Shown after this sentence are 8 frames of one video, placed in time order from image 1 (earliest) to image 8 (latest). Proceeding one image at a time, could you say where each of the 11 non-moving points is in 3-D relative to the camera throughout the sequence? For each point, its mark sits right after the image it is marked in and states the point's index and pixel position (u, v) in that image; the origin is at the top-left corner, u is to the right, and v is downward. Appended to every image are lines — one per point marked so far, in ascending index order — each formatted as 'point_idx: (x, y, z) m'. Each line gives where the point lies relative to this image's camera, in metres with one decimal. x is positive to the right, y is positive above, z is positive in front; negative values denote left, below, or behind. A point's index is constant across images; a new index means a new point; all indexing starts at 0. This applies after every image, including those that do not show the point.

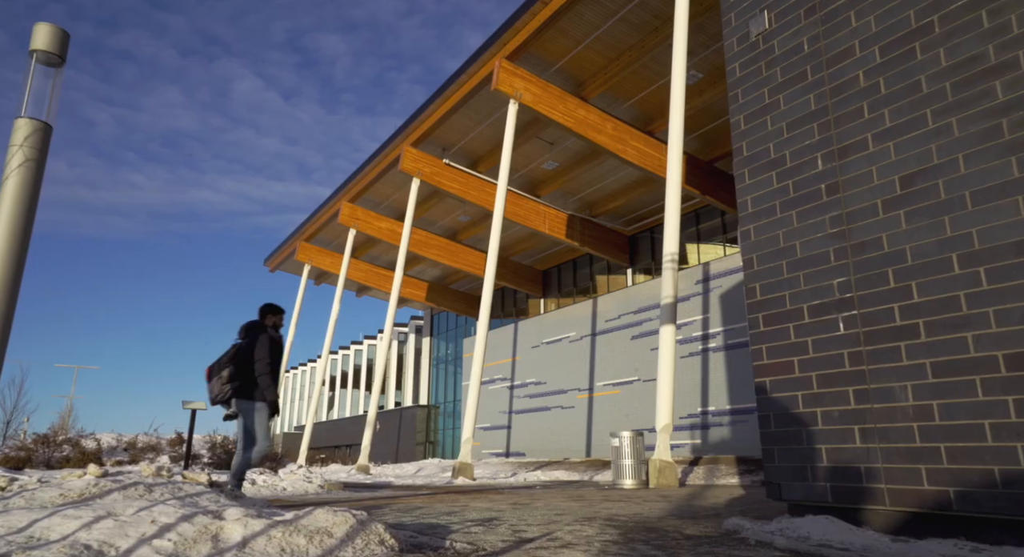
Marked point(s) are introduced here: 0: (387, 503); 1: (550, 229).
0: (-1.0, -1.8, +5.2) m
1: (+1.2, +1.5, +19.5) m
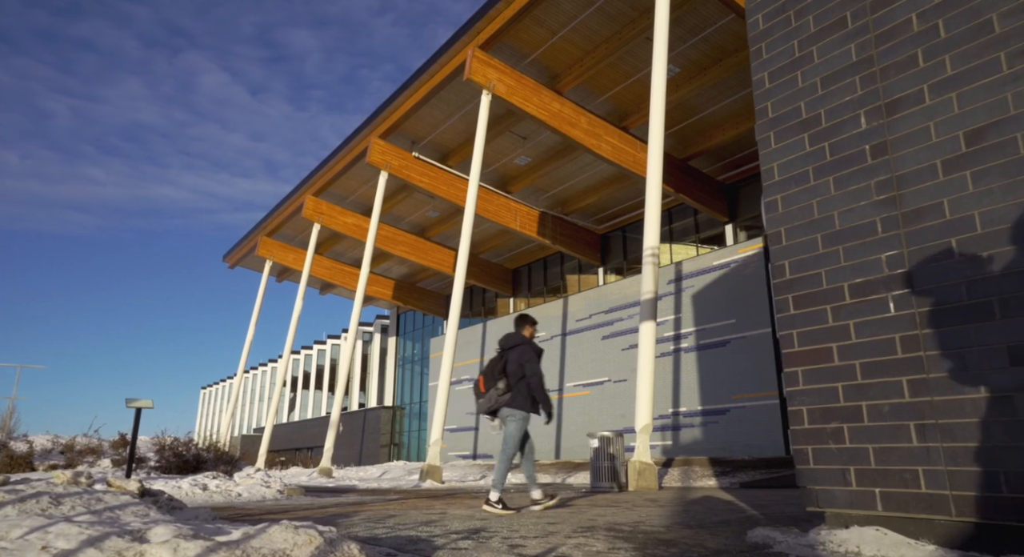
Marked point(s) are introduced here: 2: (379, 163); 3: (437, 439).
0: (-1.2, -1.7, +4.7) m
1: (+0.3, +1.6, +19.1) m
2: (-3.6, +3.1, +17.3) m
3: (-1.5, -3.3, +13.2) m
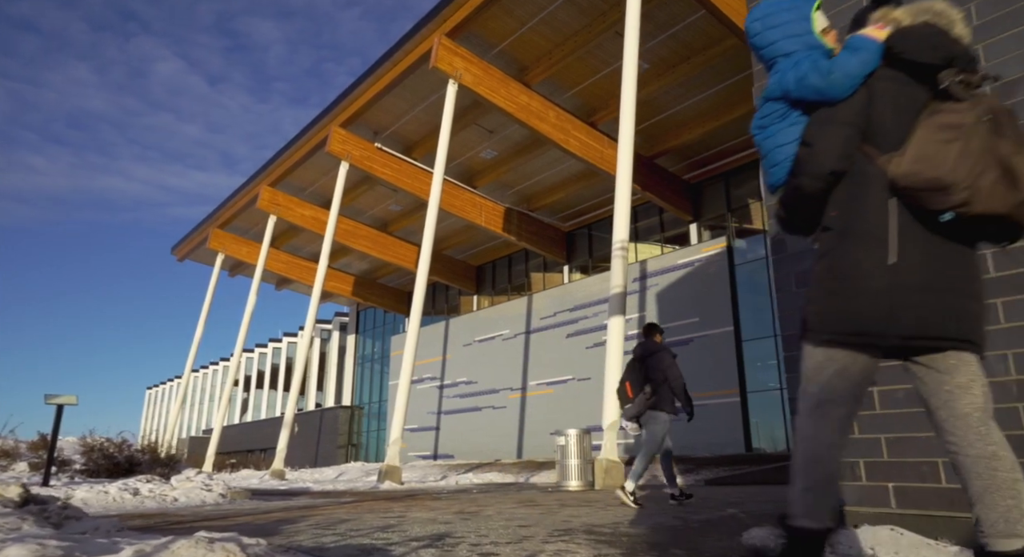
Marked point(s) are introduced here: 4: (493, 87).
0: (-1.4, -1.6, +4.3) m
1: (-0.7, +1.7, +18.8) m
2: (-4.5, +3.2, +16.8) m
3: (-2.3, -3.1, +12.7) m
4: (-0.4, +4.2, +14.3) m
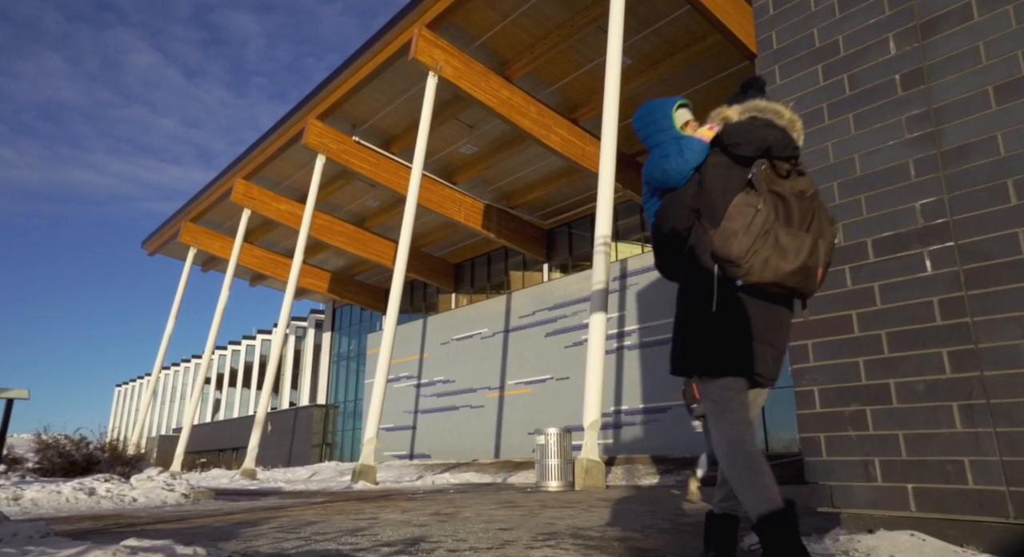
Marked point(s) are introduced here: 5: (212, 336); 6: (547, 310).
0: (-1.5, -1.5, +4.0) m
1: (-1.3, +1.8, +18.5) m
2: (-5.0, +3.3, +16.4) m
3: (-2.7, -3.0, +12.4) m
4: (-0.8, +4.3, +14.1) m
5: (-9.2, -1.8, +19.8) m
6: (+1.0, -0.9, +19.1) m
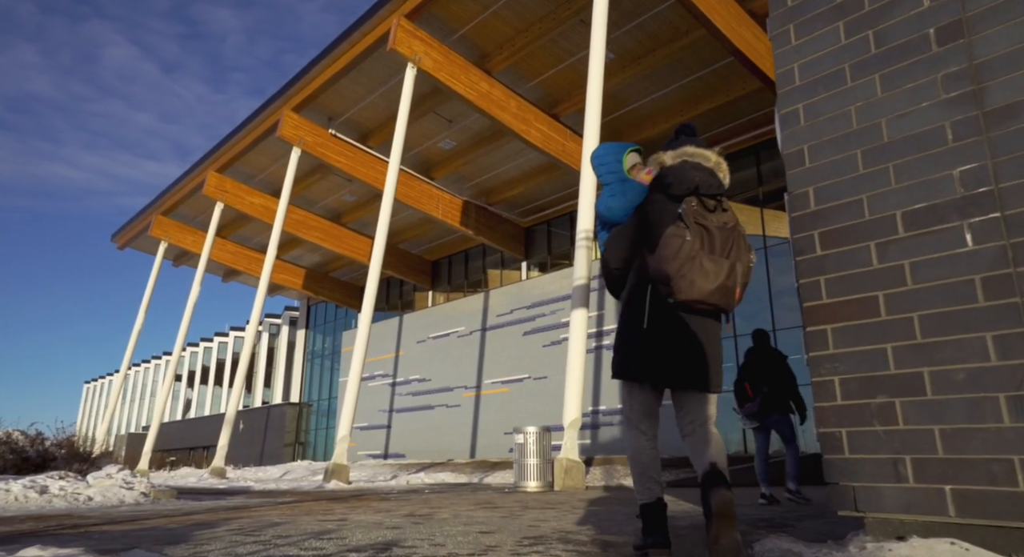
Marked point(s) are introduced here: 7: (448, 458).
0: (-1.6, -1.4, +3.7) m
1: (-1.9, +1.8, +18.2) m
2: (-5.5, +3.5, +16.0) m
3: (-3.1, -2.9, +12.1) m
4: (-1.2, +4.4, +13.8) m
5: (-9.9, -1.6, +19.3) m
6: (+0.4, -0.9, +18.9) m
7: (-2.0, -5.5, +19.8) m
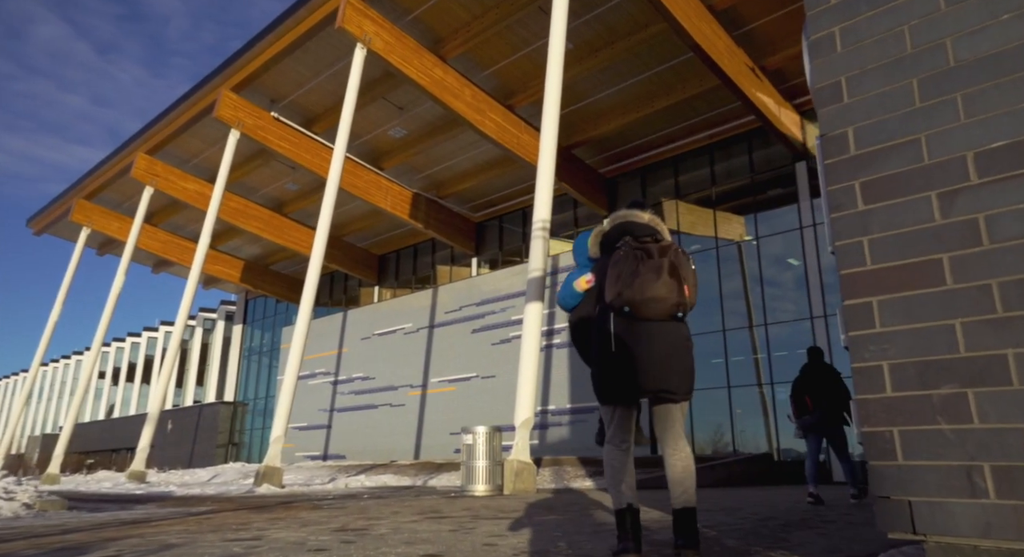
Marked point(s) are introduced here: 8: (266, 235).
0: (-1.9, -1.2, +3.1) m
1: (-3.2, +2.0, +17.5) m
2: (-6.6, +3.7, +15.0) m
3: (-4.1, -2.8, +11.3) m
4: (-2.2, +4.5, +13.2) m
5: (-11.3, -1.3, +17.9) m
6: (-1.1, -0.8, +18.4) m
7: (-3.6, -5.3, +19.1) m
8: (-7.5, +1.3, +19.6) m
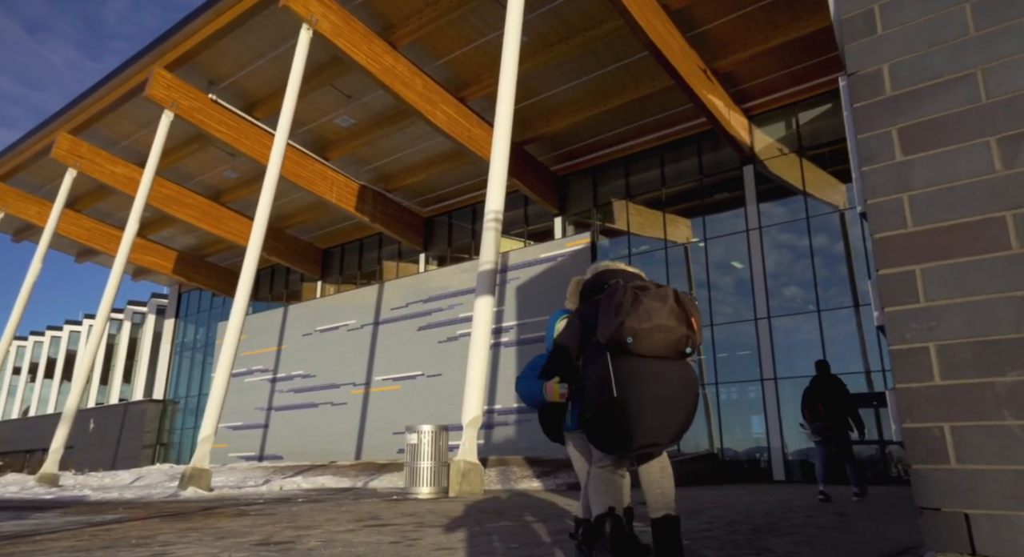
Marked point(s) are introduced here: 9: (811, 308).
0: (-2.1, -1.1, +2.6) m
1: (-4.5, +2.2, +16.9) m
2: (-7.6, +3.9, +14.1) m
3: (-5.0, -2.6, +10.6) m
4: (-3.1, +4.7, +12.6) m
5: (-12.7, -0.9, +16.6) m
6: (-2.5, -0.6, +17.9) m
7: (-5.2, -5.2, +18.4) m
8: (-8.9, +1.6, +18.6) m
9: (+5.8, -0.6, +12.5) m
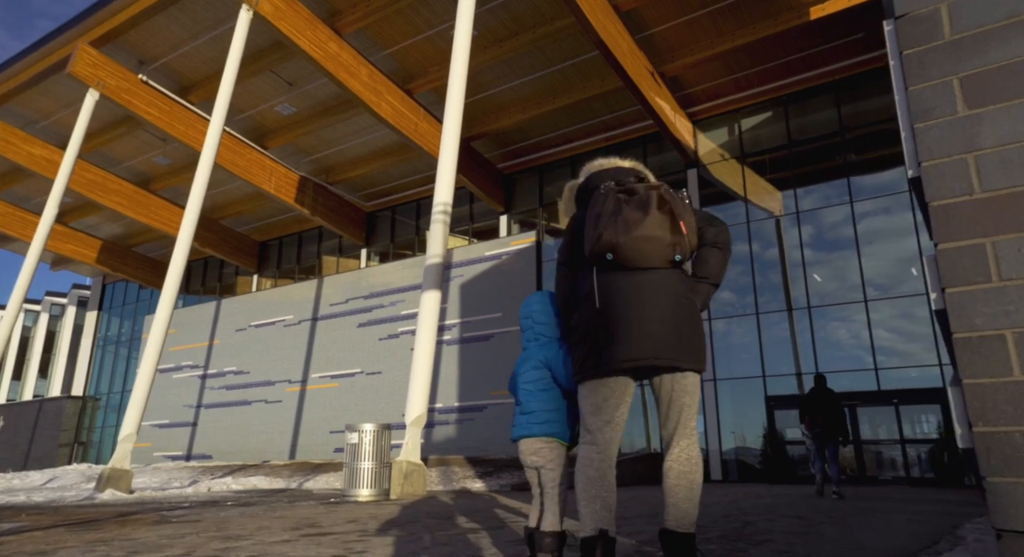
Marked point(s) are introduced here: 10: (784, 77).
0: (-2.3, -1.0, +2.3) m
1: (-5.9, +2.3, +16.3) m
2: (-8.7, +4.2, +13.2) m
3: (-5.9, -2.4, +10.0) m
4: (-4.0, +4.8, +12.2) m
5: (-14.1, -0.6, +15.3) m
6: (-4.0, -0.5, +17.5) m
7: (-6.8, -5.0, +17.8) m
8: (-10.4, +1.8, +17.6) m
9: (+4.7, -0.7, +12.9) m
10: (+5.6, +4.2, +13.4) m
